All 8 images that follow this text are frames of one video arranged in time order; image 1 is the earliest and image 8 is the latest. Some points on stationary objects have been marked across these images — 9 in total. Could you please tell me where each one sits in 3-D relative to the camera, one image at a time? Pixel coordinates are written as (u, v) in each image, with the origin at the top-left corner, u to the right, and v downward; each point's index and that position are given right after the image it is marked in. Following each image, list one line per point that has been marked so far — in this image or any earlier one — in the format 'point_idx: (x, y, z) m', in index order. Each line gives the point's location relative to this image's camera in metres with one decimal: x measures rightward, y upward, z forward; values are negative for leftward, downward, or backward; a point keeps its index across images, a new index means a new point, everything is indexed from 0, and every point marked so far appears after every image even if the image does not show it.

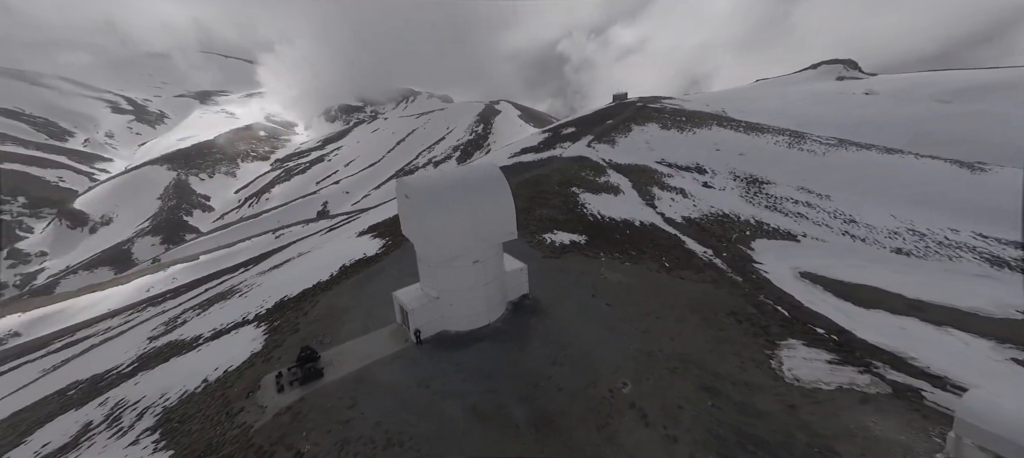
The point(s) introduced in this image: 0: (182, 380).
0: (-11.9, -5.4, +11.9) m
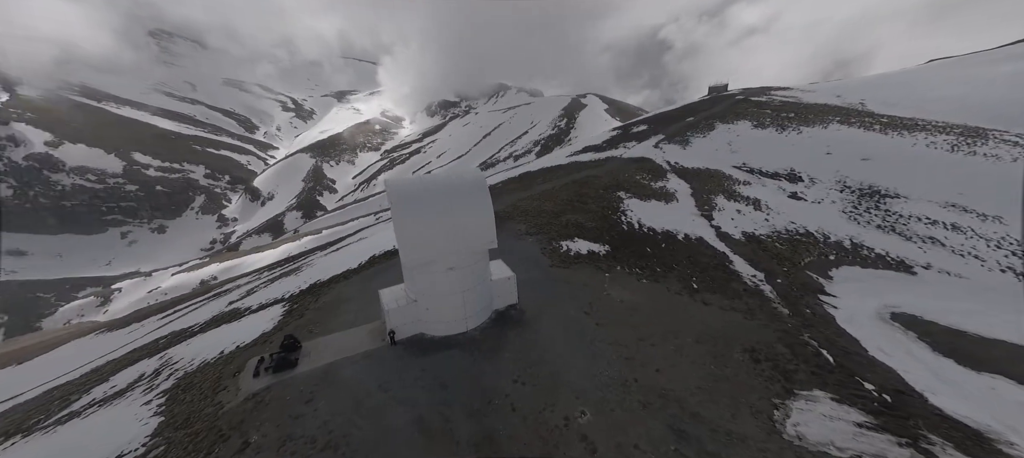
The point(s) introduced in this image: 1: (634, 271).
0: (-12.4, -4.9, +13.6) m
1: (+6.2, -2.2, +17.3) m
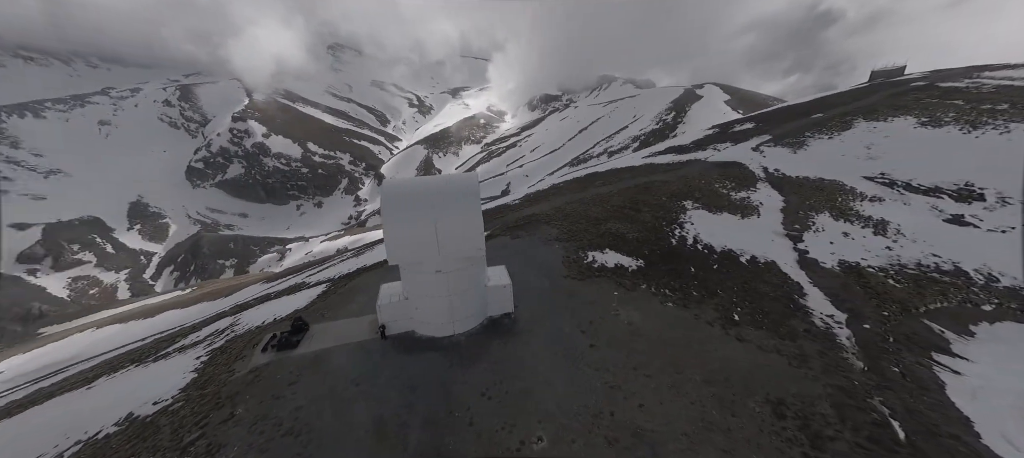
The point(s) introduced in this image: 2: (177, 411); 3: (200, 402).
0: (-12.1, -4.2, +16.0) m
1: (+7.0, -3.0, +15.8) m
2: (-8.6, -4.7, +8.5) m
3: (-8.0, -4.5, +8.5) m
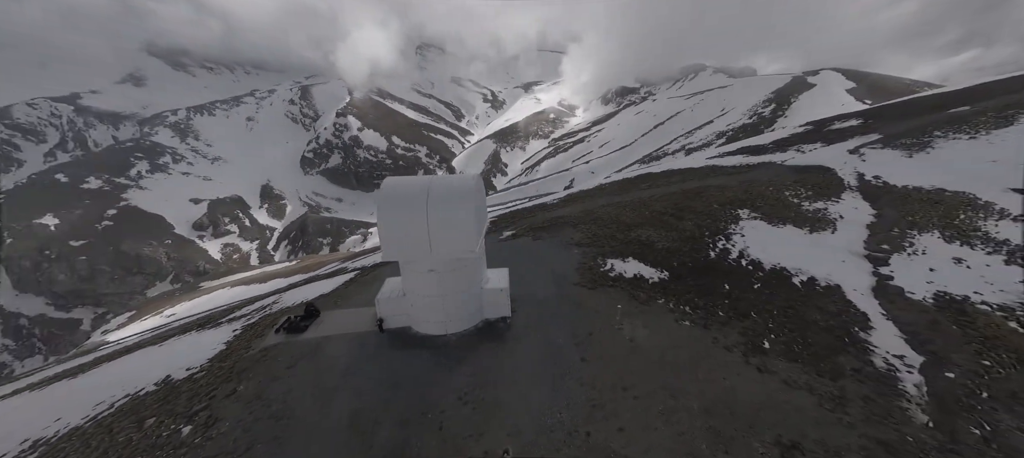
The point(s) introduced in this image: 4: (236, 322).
0: (-11.6, -3.6, +17.6) m
1: (+7.3, -3.5, +14.7) m
2: (-9.2, -4.4, +9.8) m
3: (-8.6, -4.2, +9.7) m
4: (-13.4, -4.5, +16.2) m
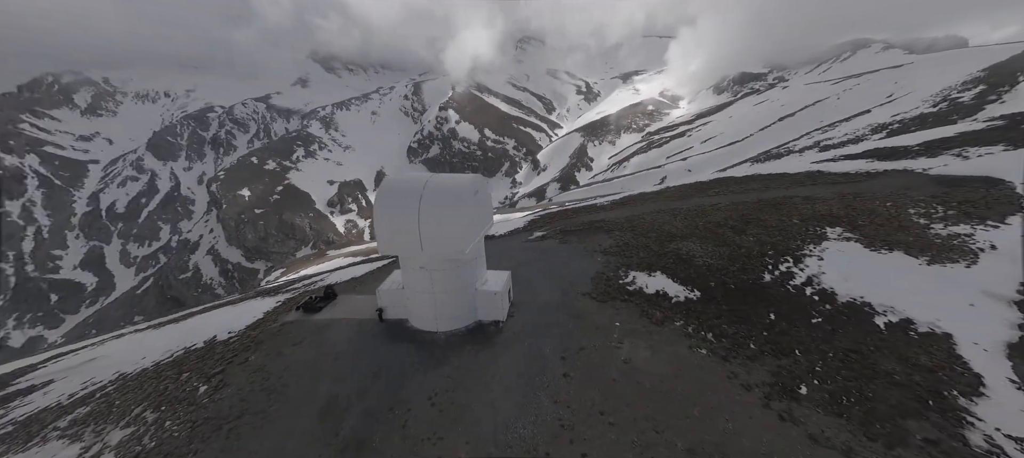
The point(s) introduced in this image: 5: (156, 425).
0: (-10.6, -2.9, +19.7) m
1: (+7.4, -4.2, +13.2) m
2: (-9.8, -3.9, +11.6) m
3: (-9.2, -3.7, +11.4) m
4: (-12.7, -3.6, +18.7) m
5: (-8.7, -5.0, +7.9) m
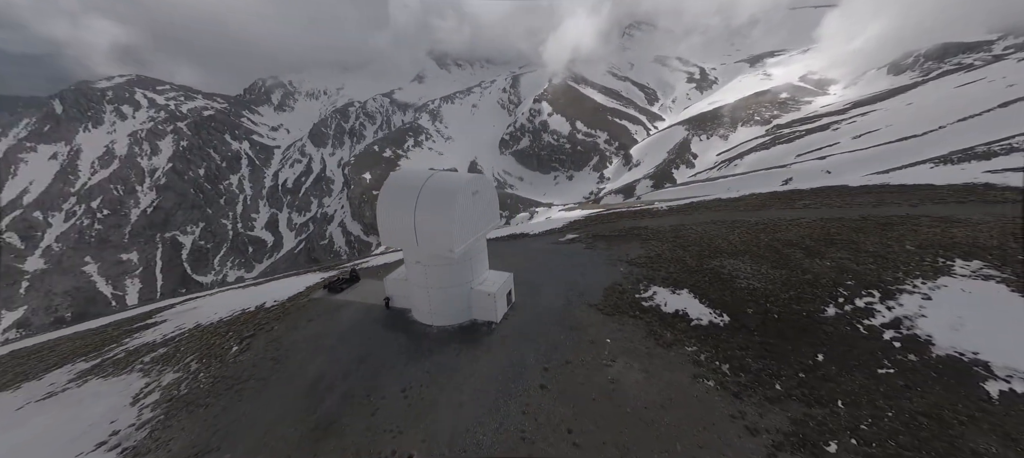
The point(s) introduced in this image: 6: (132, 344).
0: (-9.0, -2.1, +21.9) m
1: (+7.2, -4.9, +12.0) m
2: (-10.0, -3.2, +13.8) m
3: (-9.4, -3.1, +13.5) m
4: (-11.3, -2.7, +21.3) m
5: (-9.7, -4.5, +10.0) m
6: (-15.5, -4.7, +13.8) m
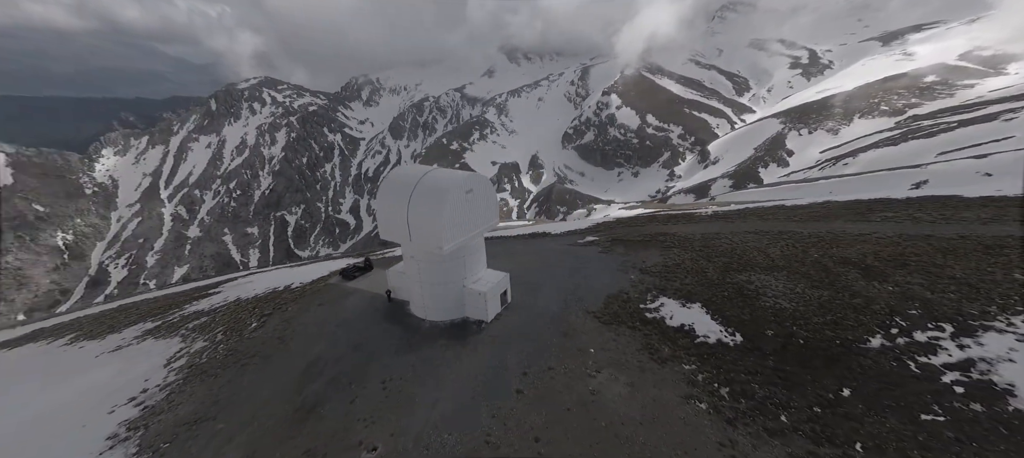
0: (-7.8, -1.6, +23.3) m
1: (+6.6, -5.3, +11.2) m
2: (-10.0, -2.7, +15.5) m
3: (-9.5, -2.6, +15.1) m
4: (-10.2, -2.0, +23.1) m
5: (-10.3, -4.0, +11.7) m
6: (-15.5, -3.8, +16.2) m
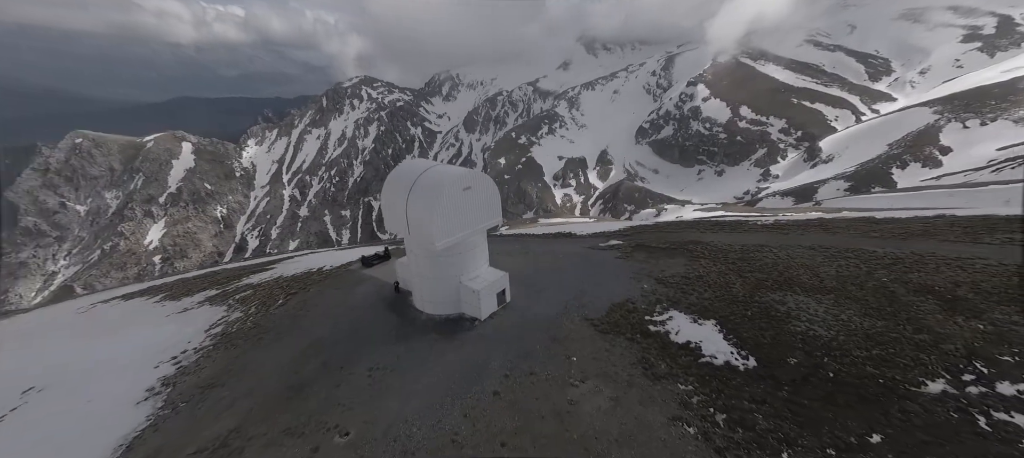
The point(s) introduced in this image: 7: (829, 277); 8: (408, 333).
0: (-6.1, -1.1, +24.7) m
1: (+6.0, -5.7, +10.5) m
2: (-9.6, -2.1, +17.2) m
3: (-9.1, -2.1, +16.8) m
4: (-8.6, -1.4, +24.8) m
5: (-10.6, -3.4, +13.6) m
6: (-15.0, -2.9, +18.9) m
7: (+15.9, -2.6, +17.6) m
8: (-3.7, -3.6, +12.7) m
